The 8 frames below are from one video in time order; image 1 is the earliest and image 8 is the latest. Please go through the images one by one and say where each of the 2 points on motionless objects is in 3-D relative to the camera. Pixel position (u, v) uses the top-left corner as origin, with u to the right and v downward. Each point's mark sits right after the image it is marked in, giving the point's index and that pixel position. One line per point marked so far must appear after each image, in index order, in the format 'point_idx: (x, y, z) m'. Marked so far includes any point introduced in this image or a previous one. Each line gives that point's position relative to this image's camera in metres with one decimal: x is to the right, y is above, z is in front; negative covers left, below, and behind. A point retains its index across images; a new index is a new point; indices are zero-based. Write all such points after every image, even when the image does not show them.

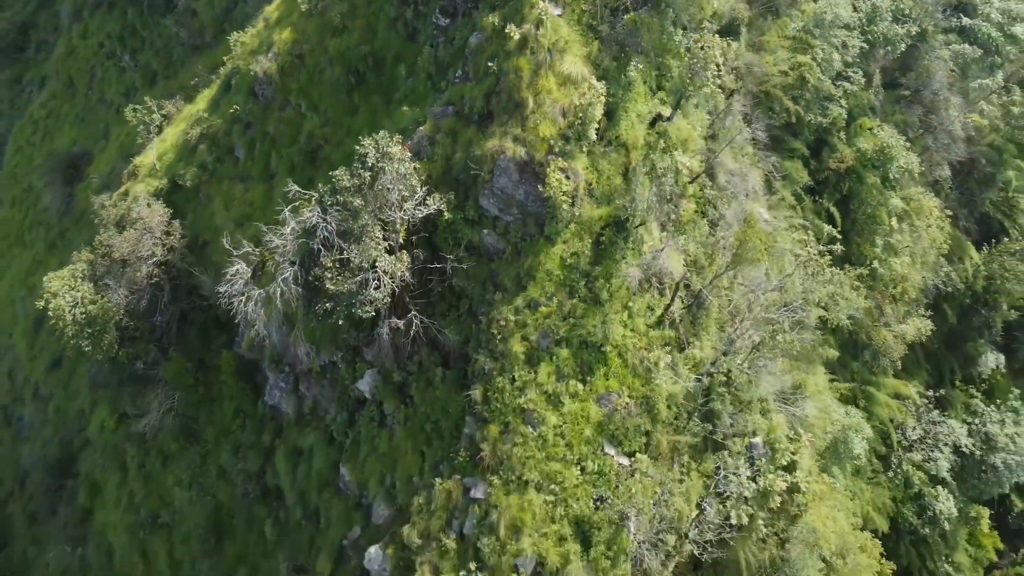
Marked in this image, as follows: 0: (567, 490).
0: (+1.0, -3.8, +11.3) m
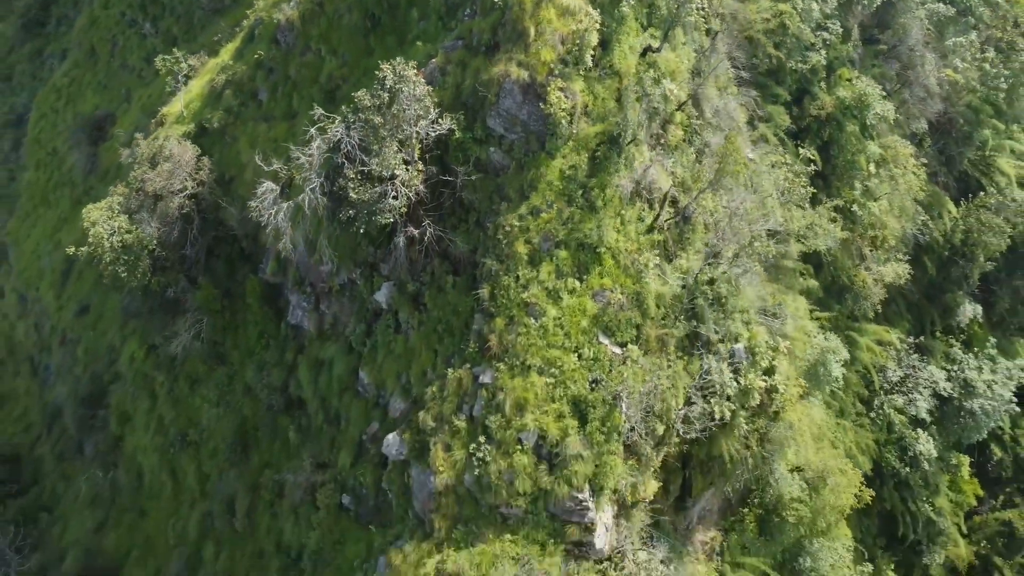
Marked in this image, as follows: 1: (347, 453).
0: (+1.1, -1.8, +12.6) m
1: (-4.1, -4.1, +14.8) m
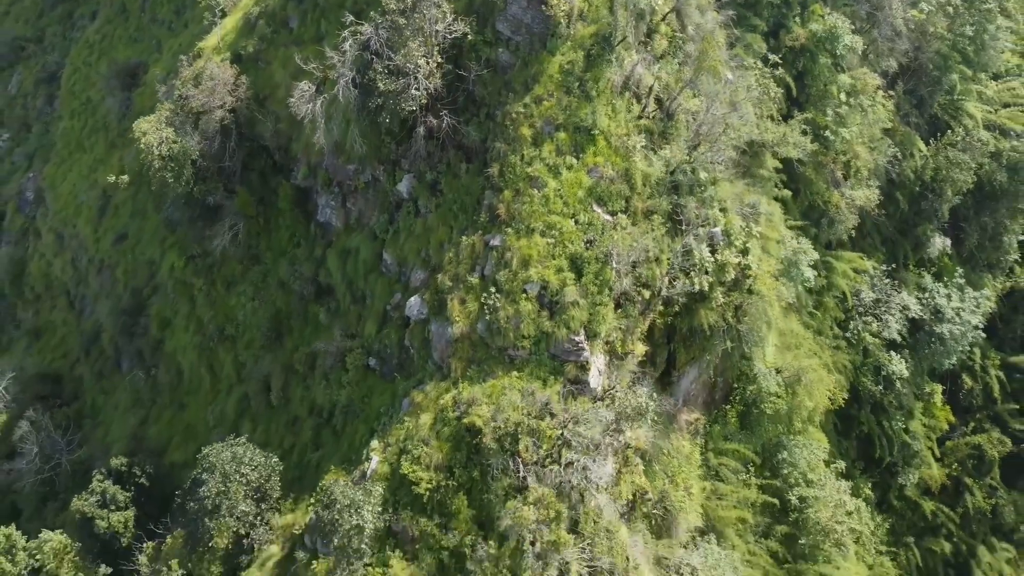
0: (+1.3, +1.3, +14.7) m
1: (-3.9, -1.0, +16.8) m
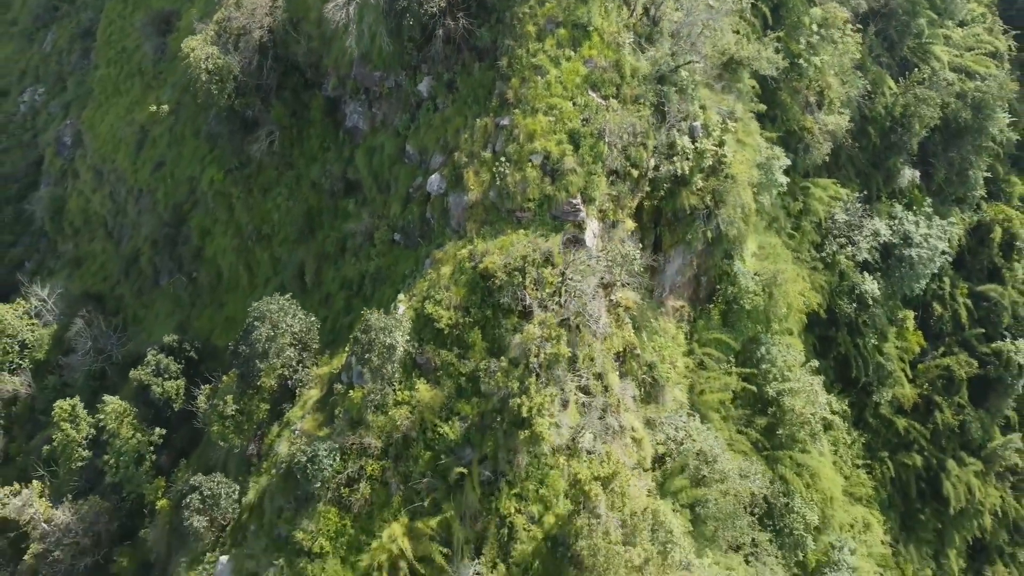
0: (+1.5, +5.0, +17.2) m
1: (-3.7, +2.7, +19.3) m
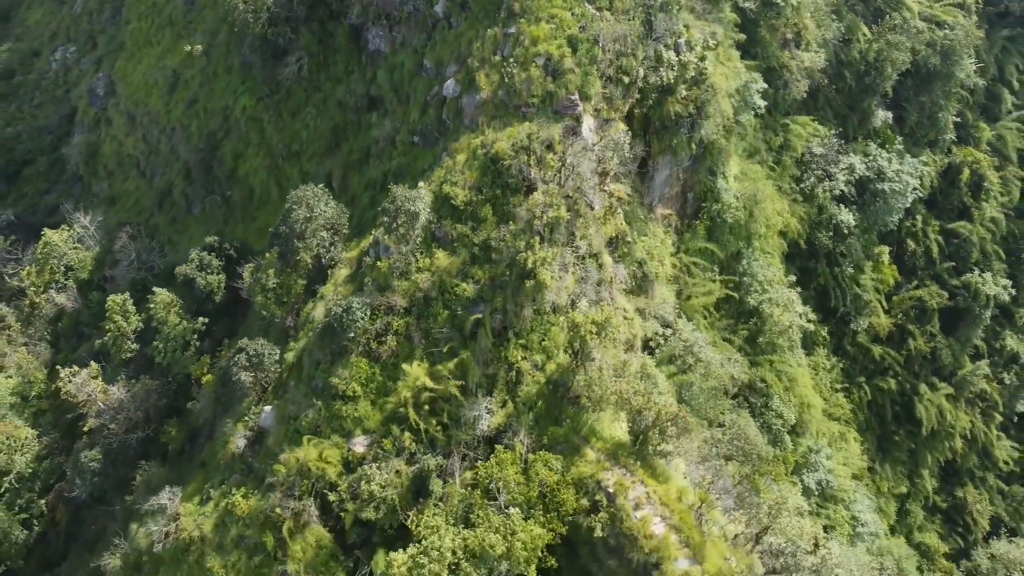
0: (+1.7, +8.8, +19.7) m
1: (-3.5, +6.5, +21.8) m
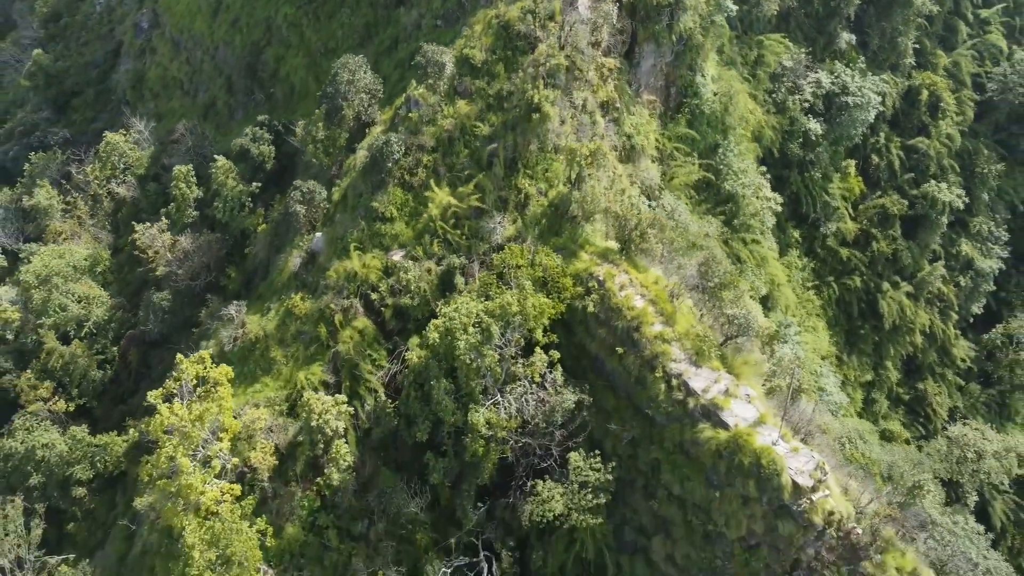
0: (+2.0, +14.8, +23.8) m
1: (-3.2, +12.6, +25.9) m
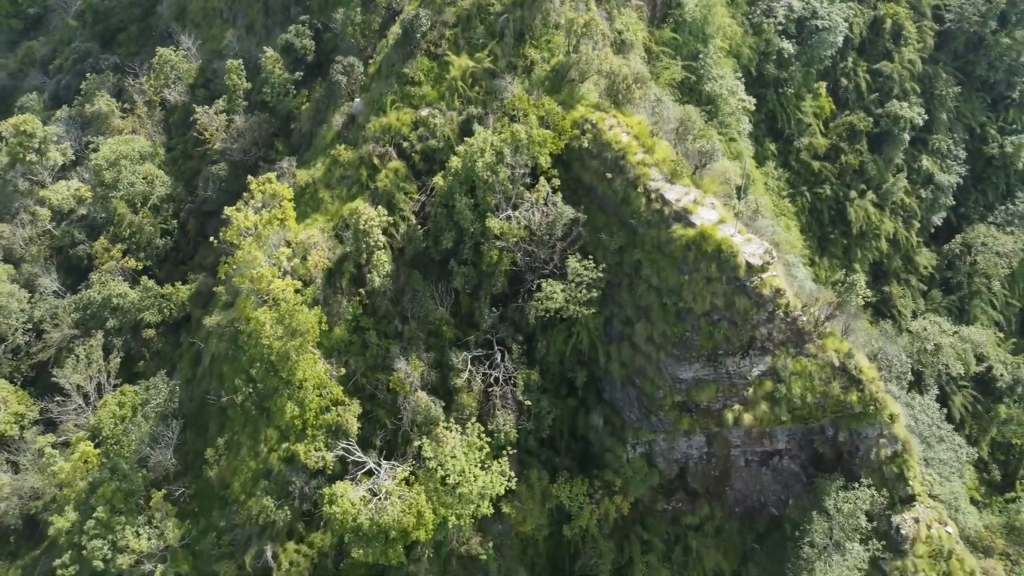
0: (+2.4, +21.6, +28.3) m
1: (-2.8, +19.3, +30.4) m
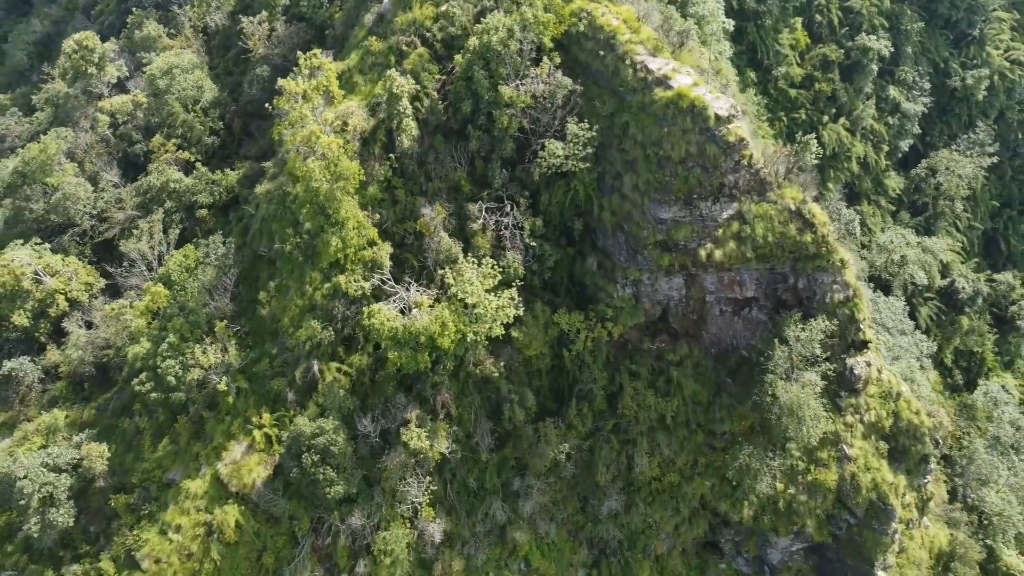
0: (+2.7, +28.4, +32.8) m
1: (-2.4, +26.1, +34.9) m
